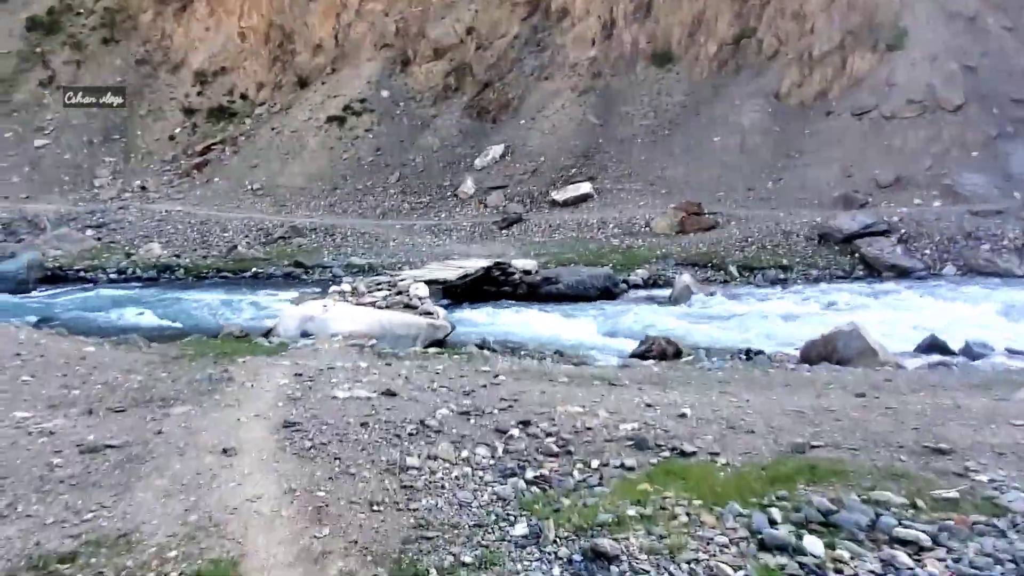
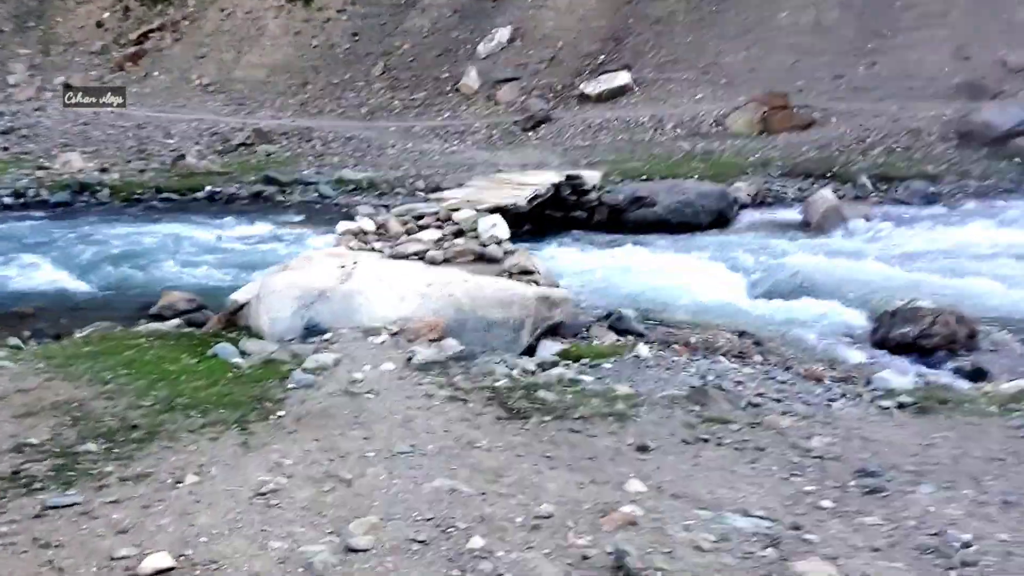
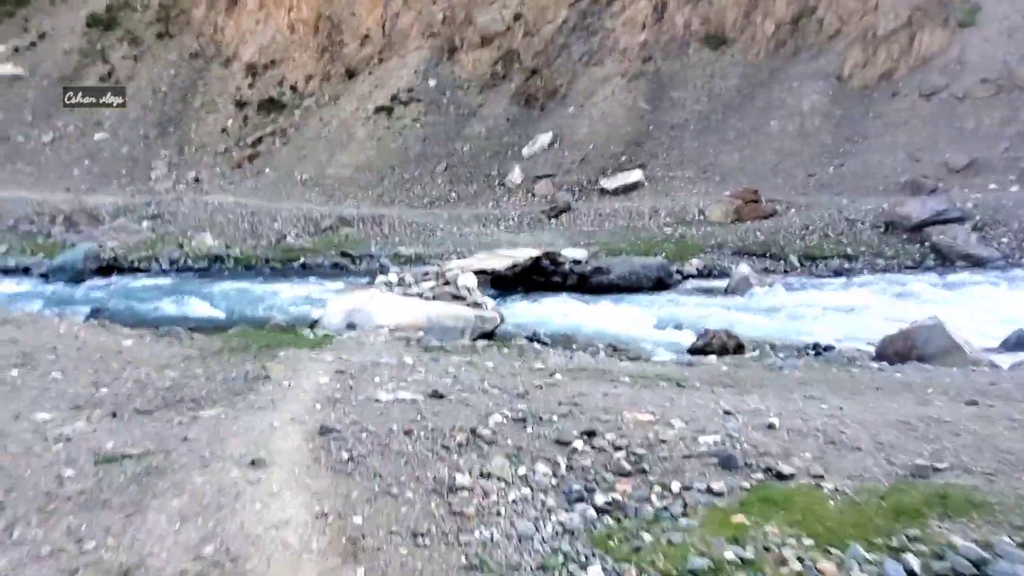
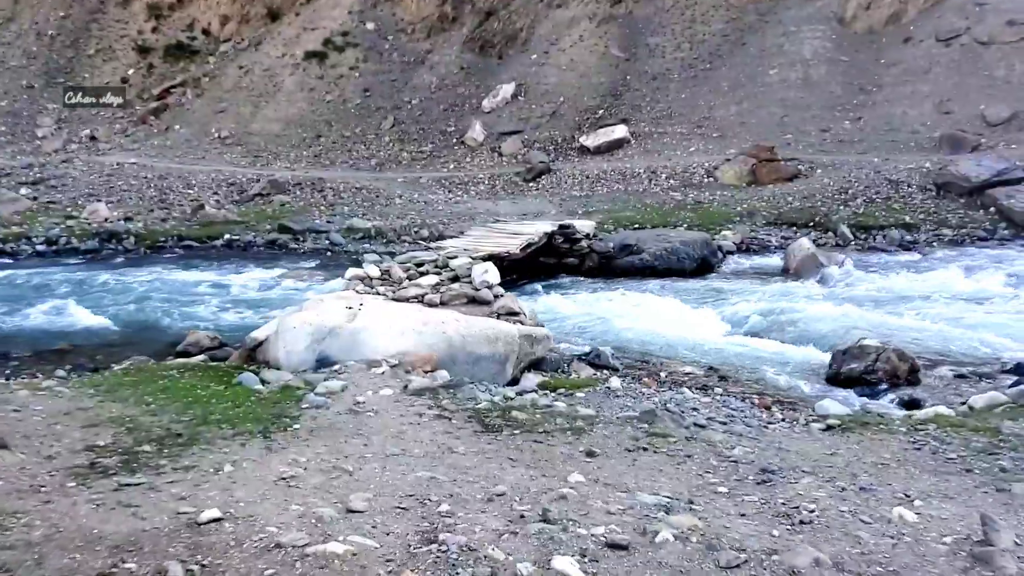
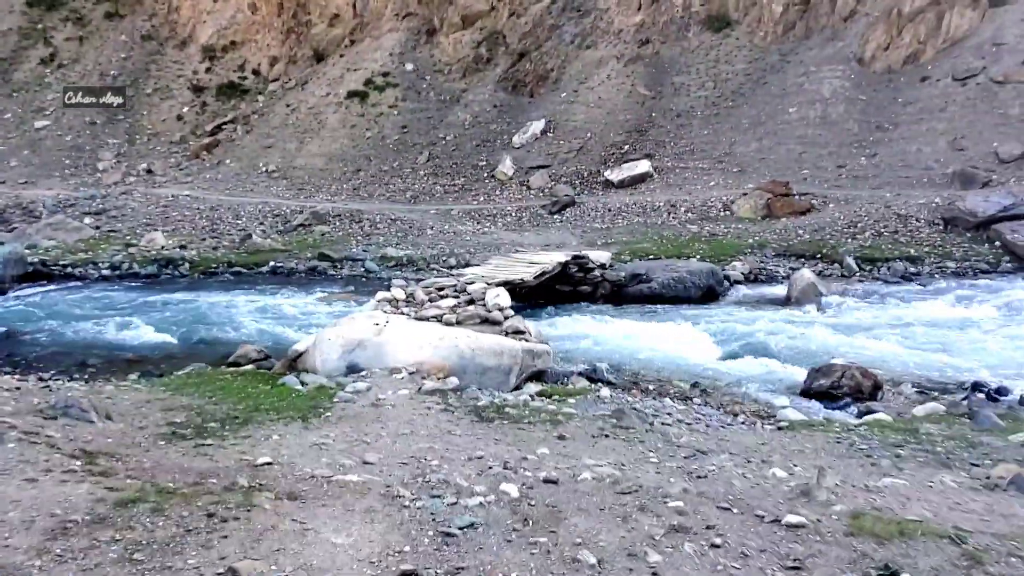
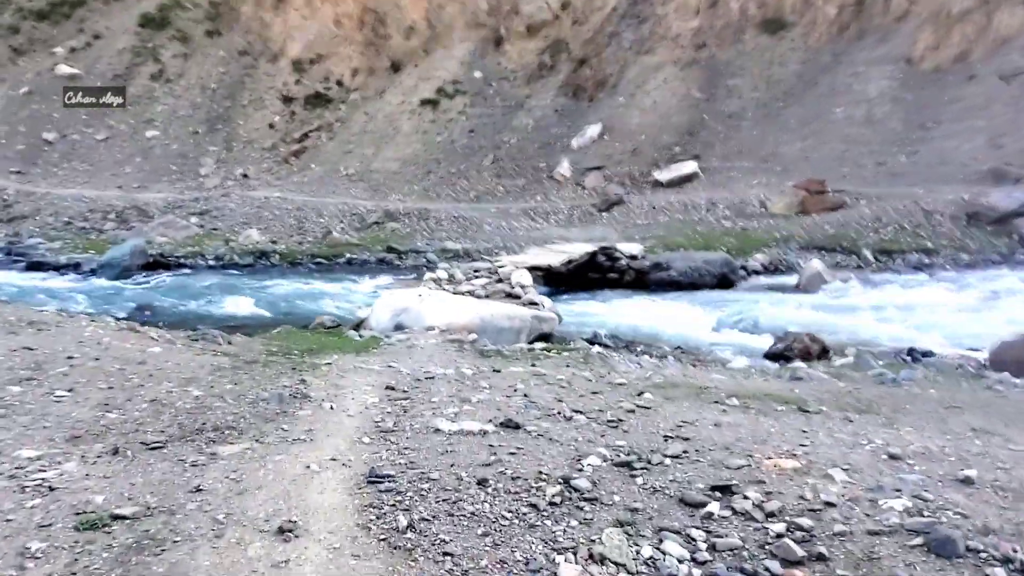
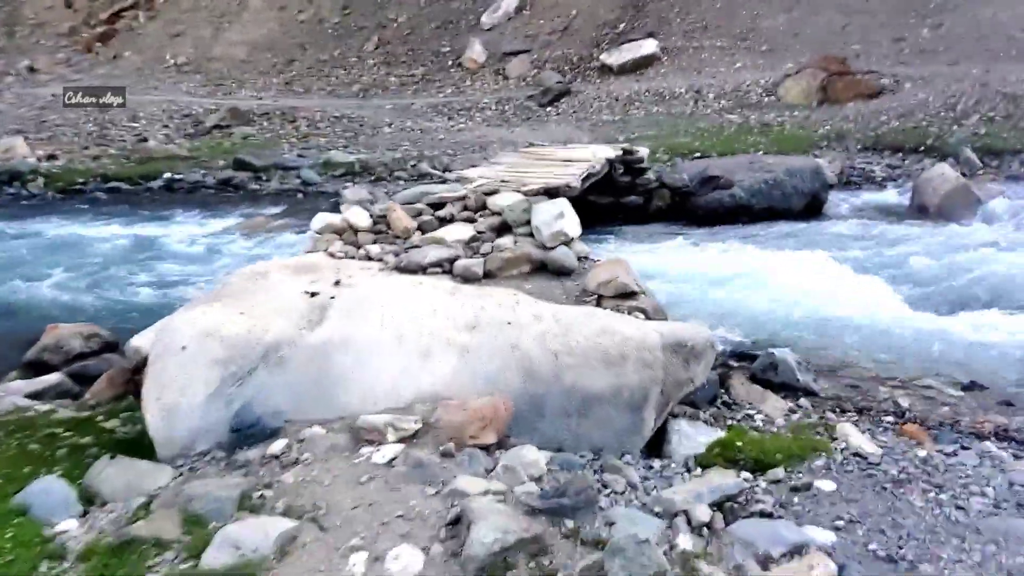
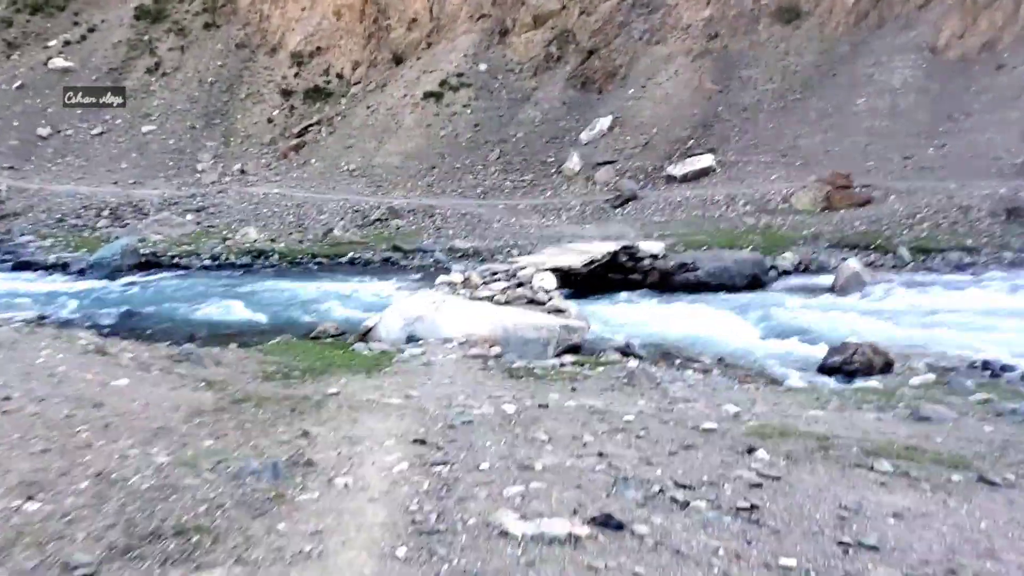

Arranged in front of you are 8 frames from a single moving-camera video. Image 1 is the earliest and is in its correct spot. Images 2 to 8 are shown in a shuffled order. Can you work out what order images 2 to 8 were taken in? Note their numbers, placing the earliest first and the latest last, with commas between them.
3, 6, 8, 5, 4, 2, 7
